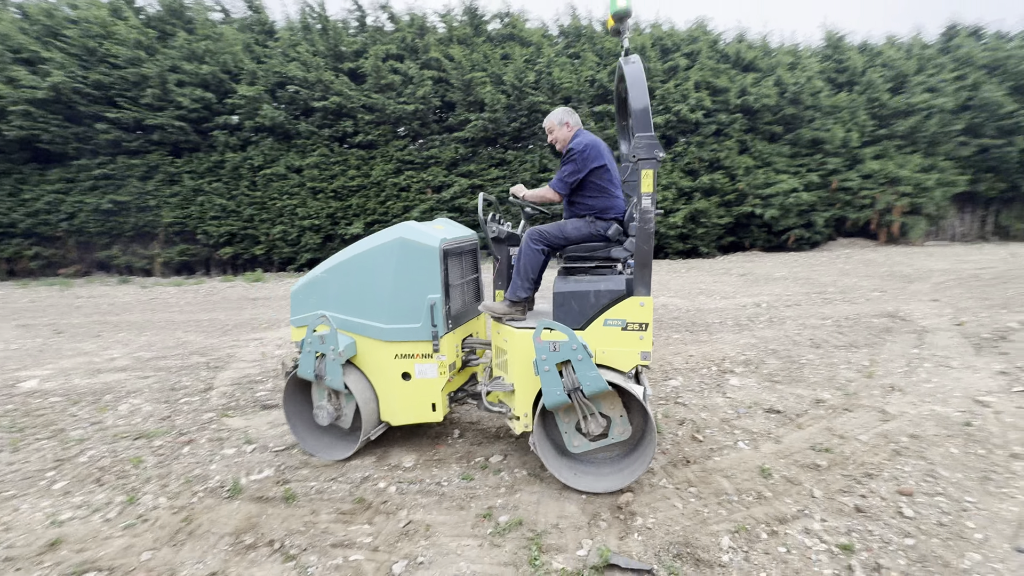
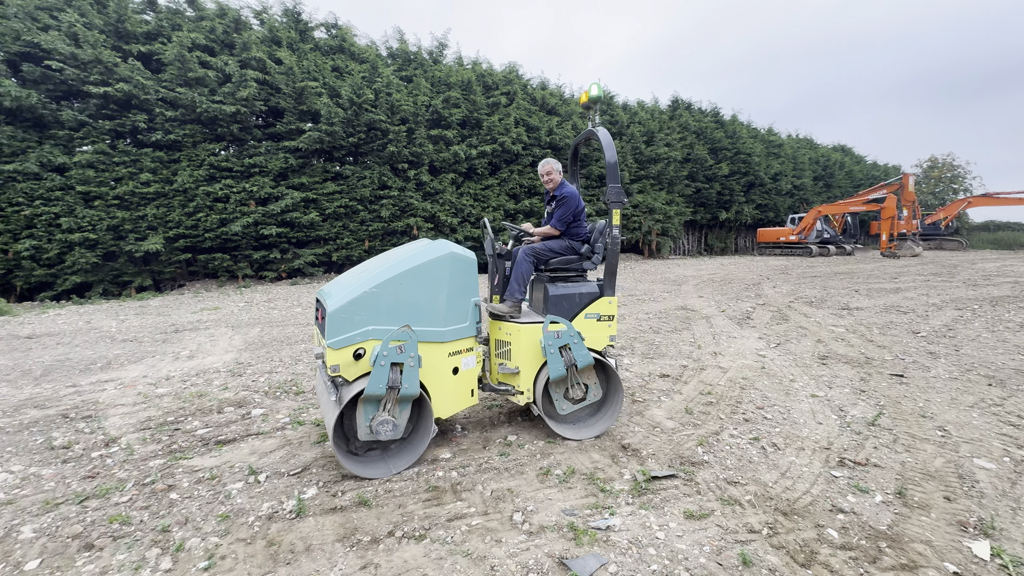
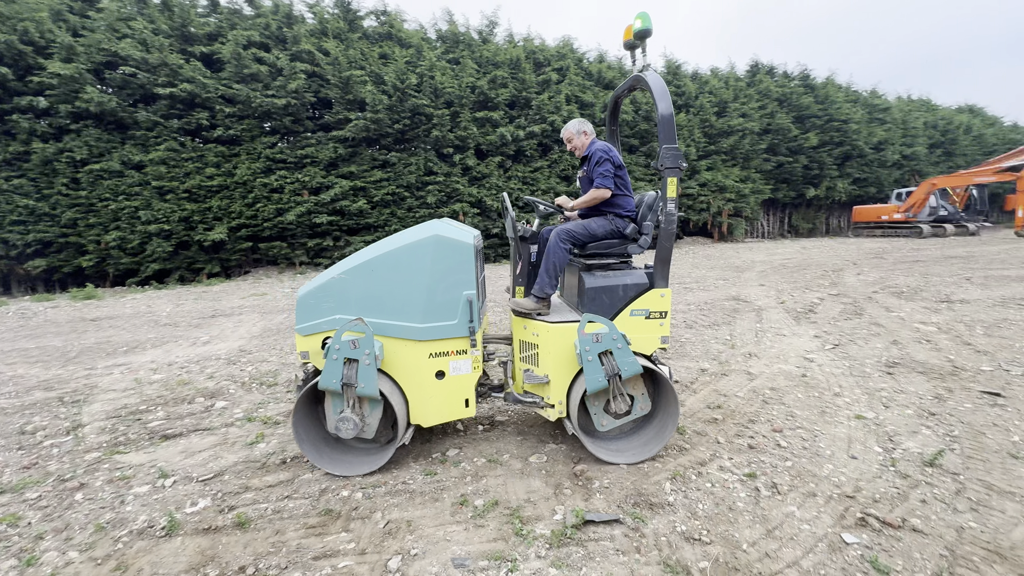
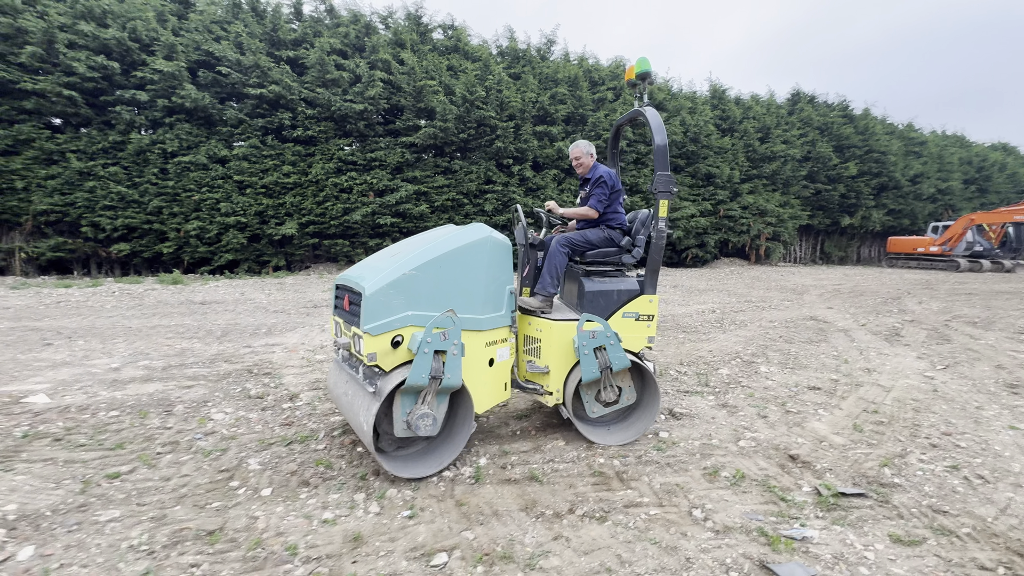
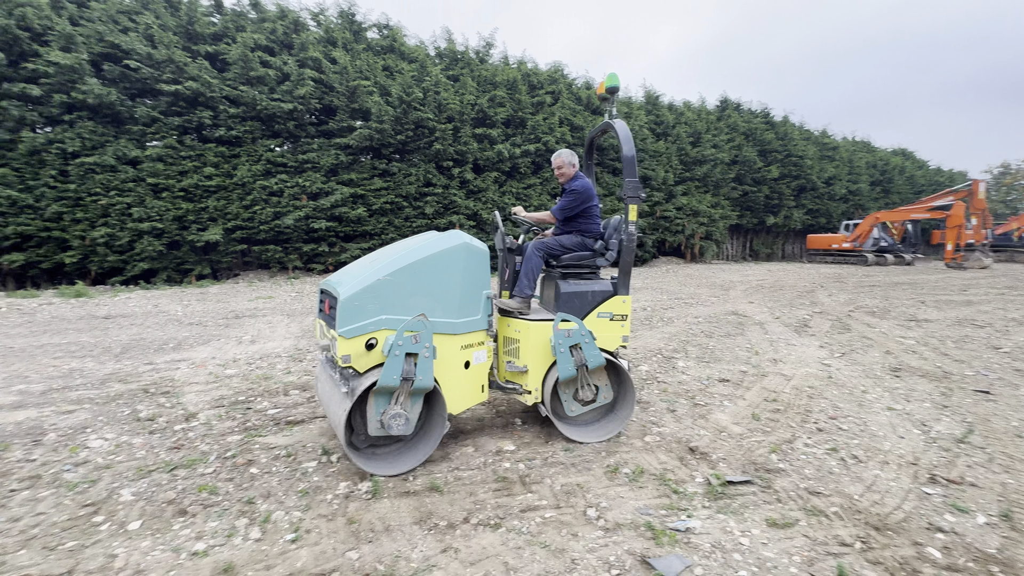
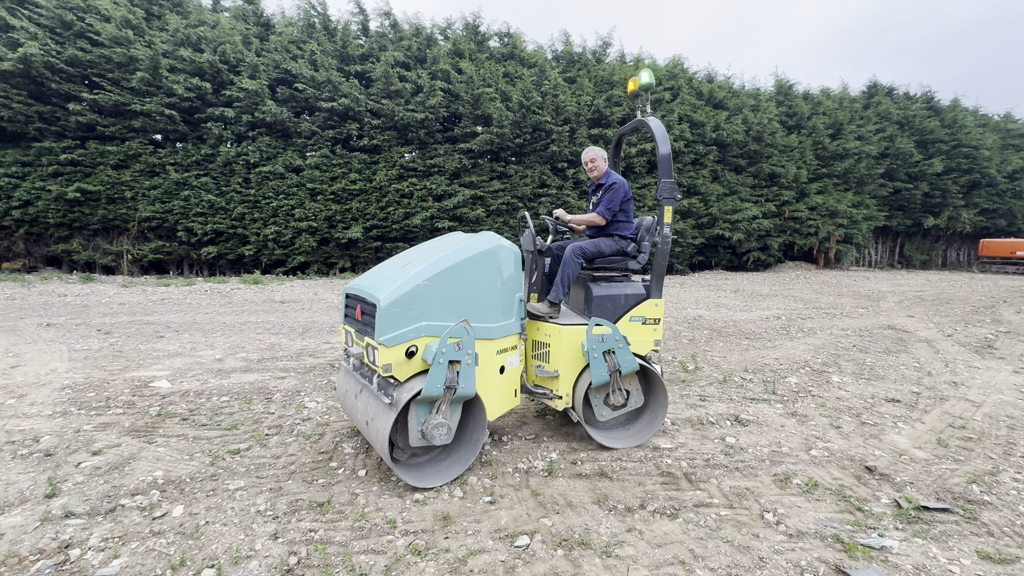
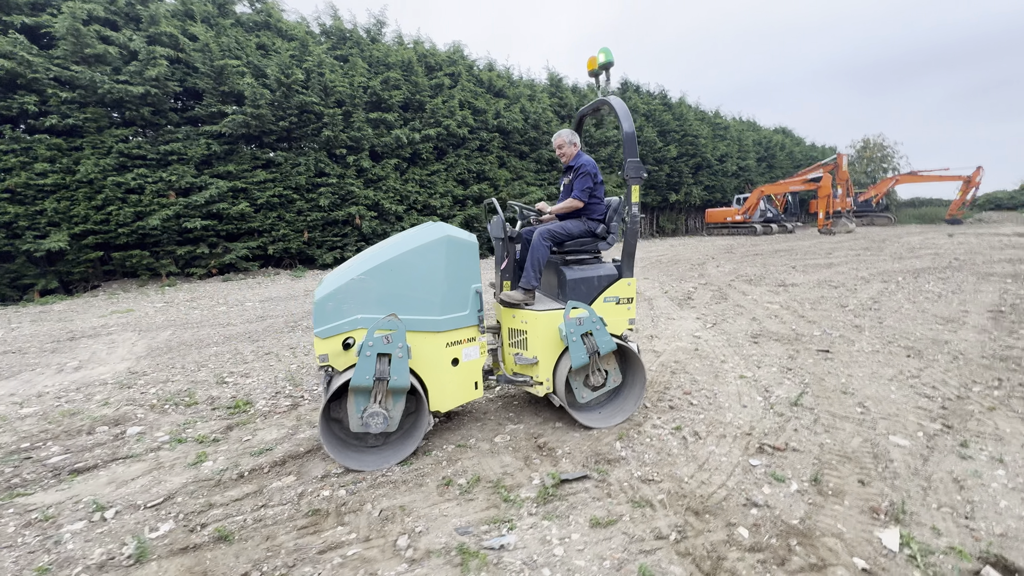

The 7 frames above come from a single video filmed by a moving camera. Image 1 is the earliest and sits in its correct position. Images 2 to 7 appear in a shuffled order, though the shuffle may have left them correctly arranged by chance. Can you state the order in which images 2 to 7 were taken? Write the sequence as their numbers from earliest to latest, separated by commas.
3, 7, 2, 5, 4, 6
